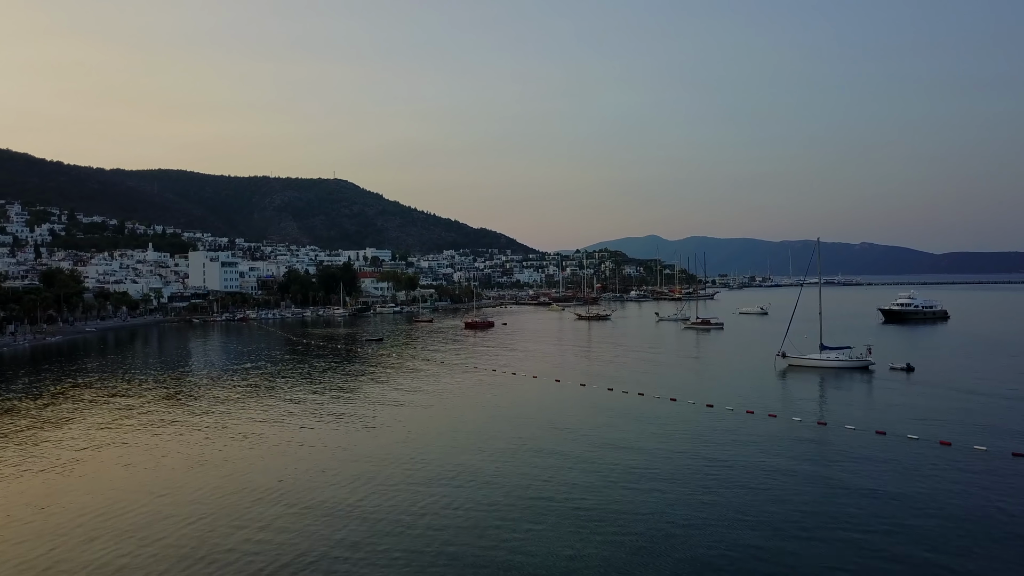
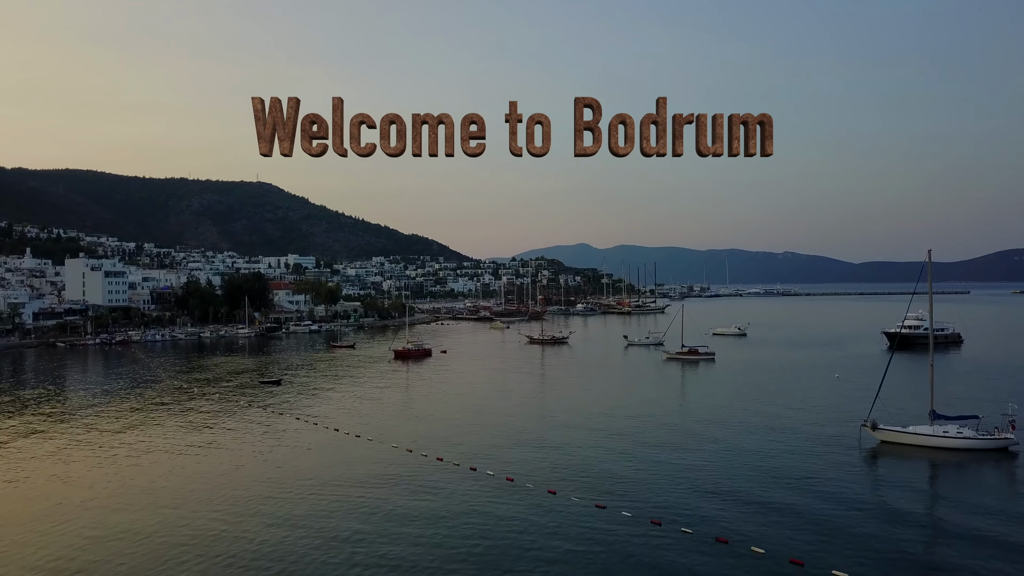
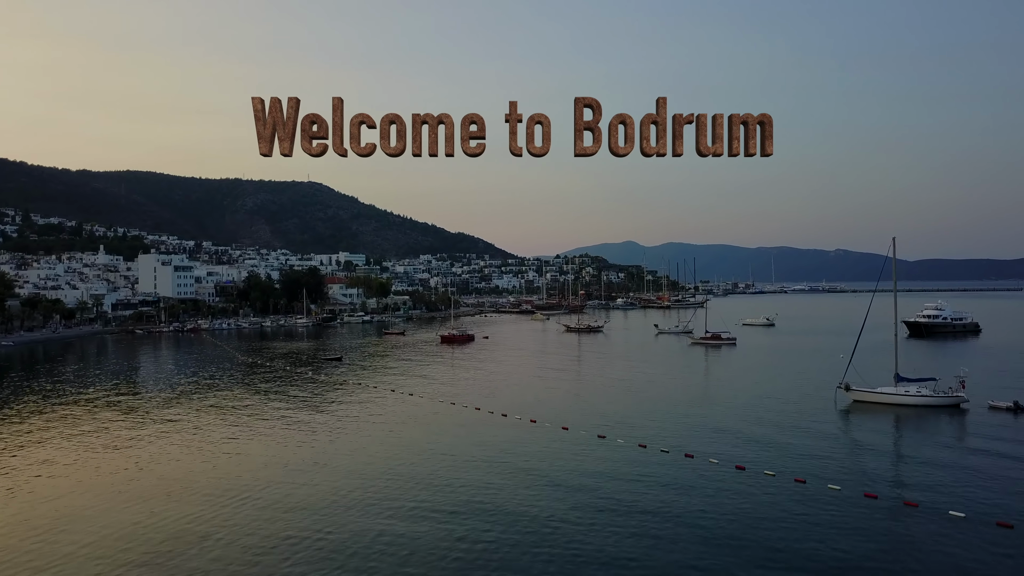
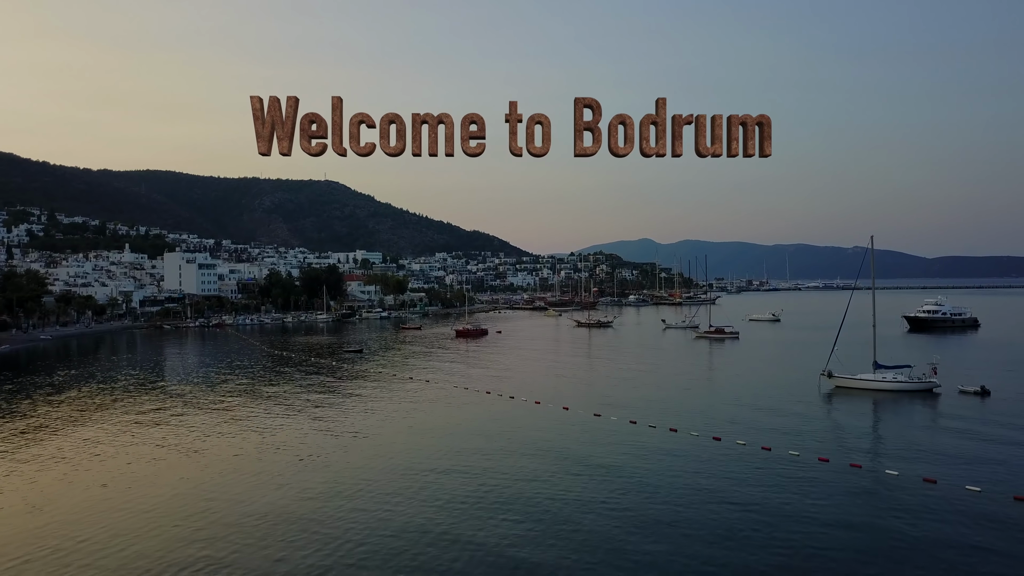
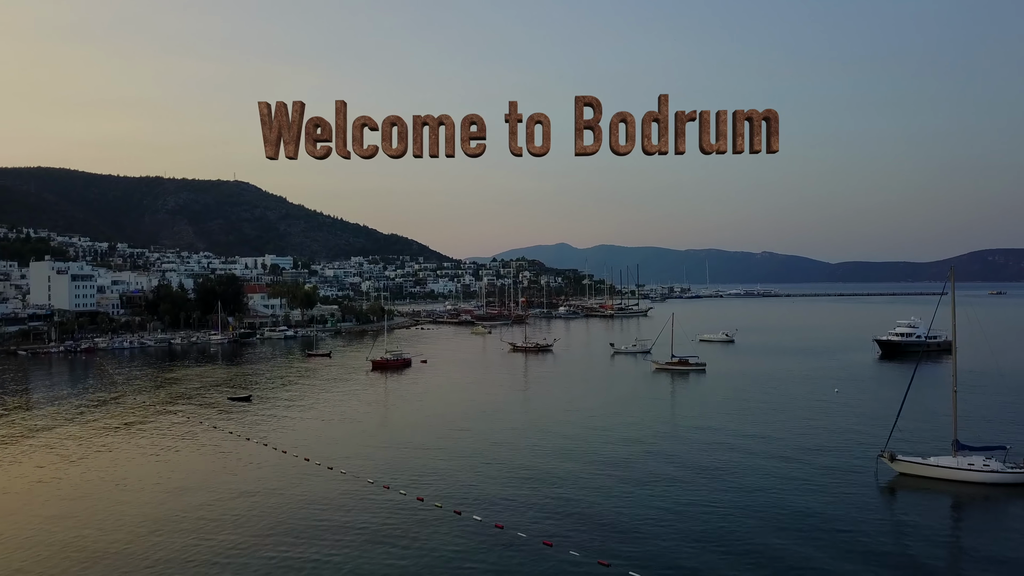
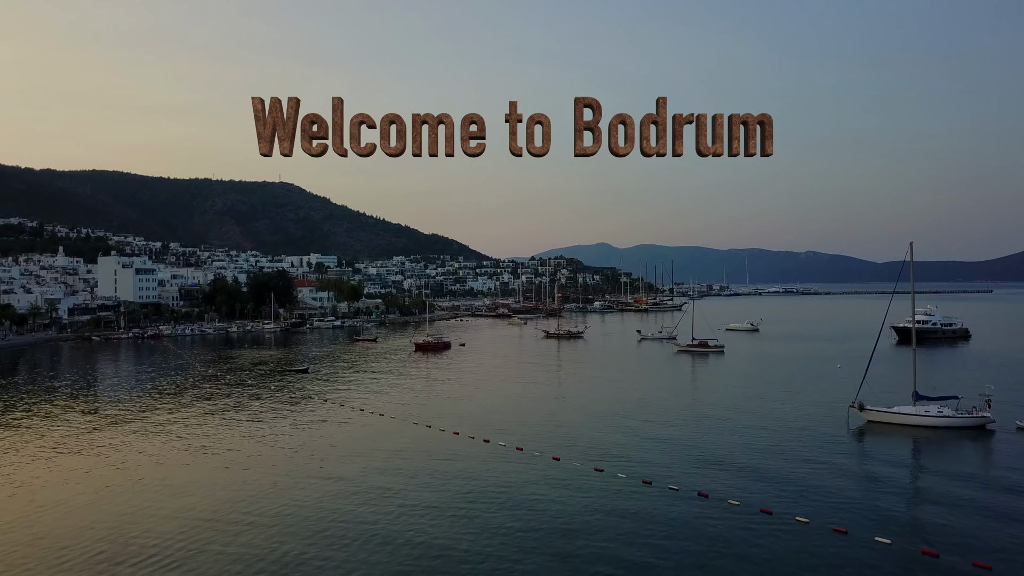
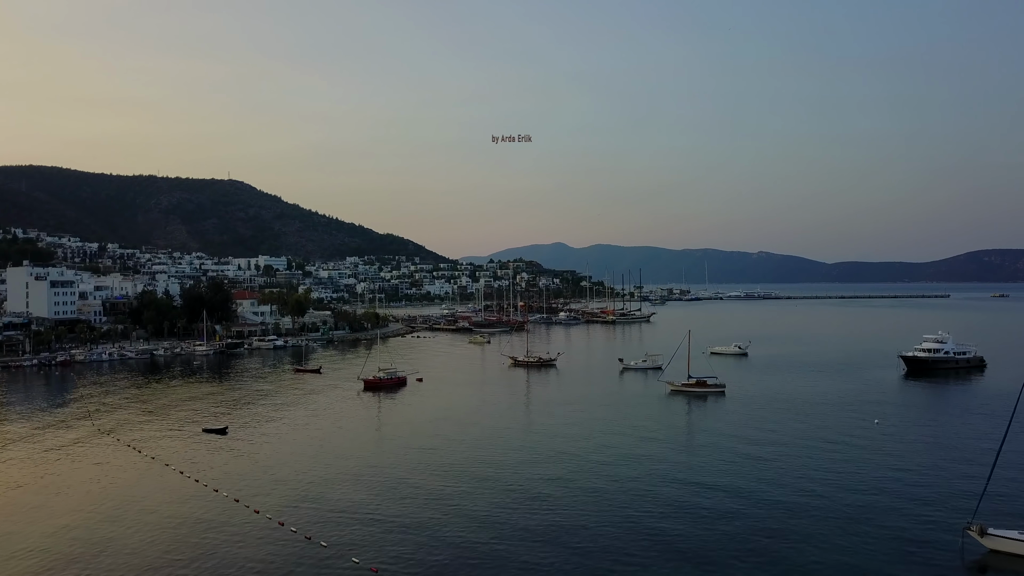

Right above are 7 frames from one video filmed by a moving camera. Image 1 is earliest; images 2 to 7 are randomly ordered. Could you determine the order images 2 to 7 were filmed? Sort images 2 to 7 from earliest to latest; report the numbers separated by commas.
4, 3, 6, 2, 5, 7
